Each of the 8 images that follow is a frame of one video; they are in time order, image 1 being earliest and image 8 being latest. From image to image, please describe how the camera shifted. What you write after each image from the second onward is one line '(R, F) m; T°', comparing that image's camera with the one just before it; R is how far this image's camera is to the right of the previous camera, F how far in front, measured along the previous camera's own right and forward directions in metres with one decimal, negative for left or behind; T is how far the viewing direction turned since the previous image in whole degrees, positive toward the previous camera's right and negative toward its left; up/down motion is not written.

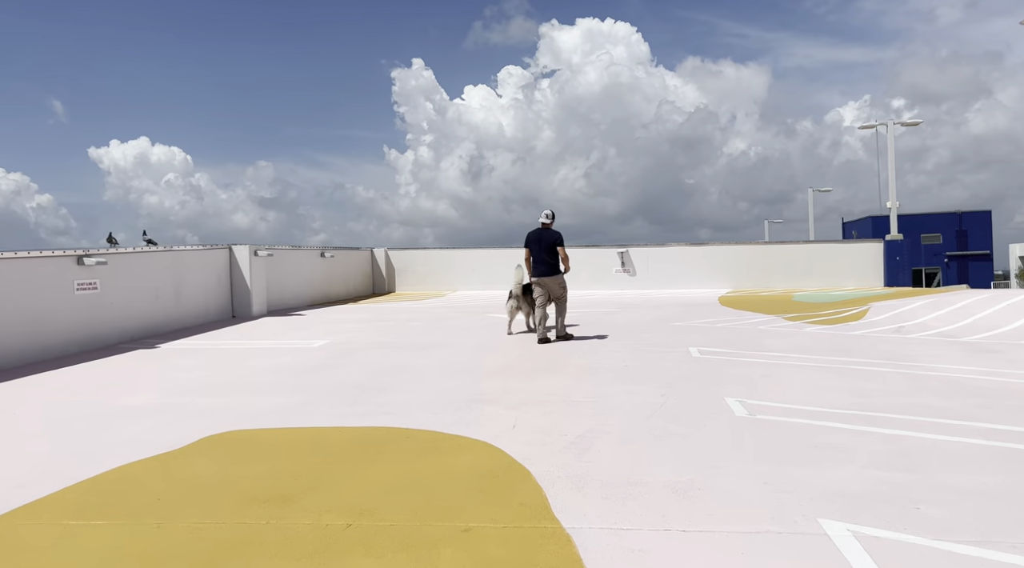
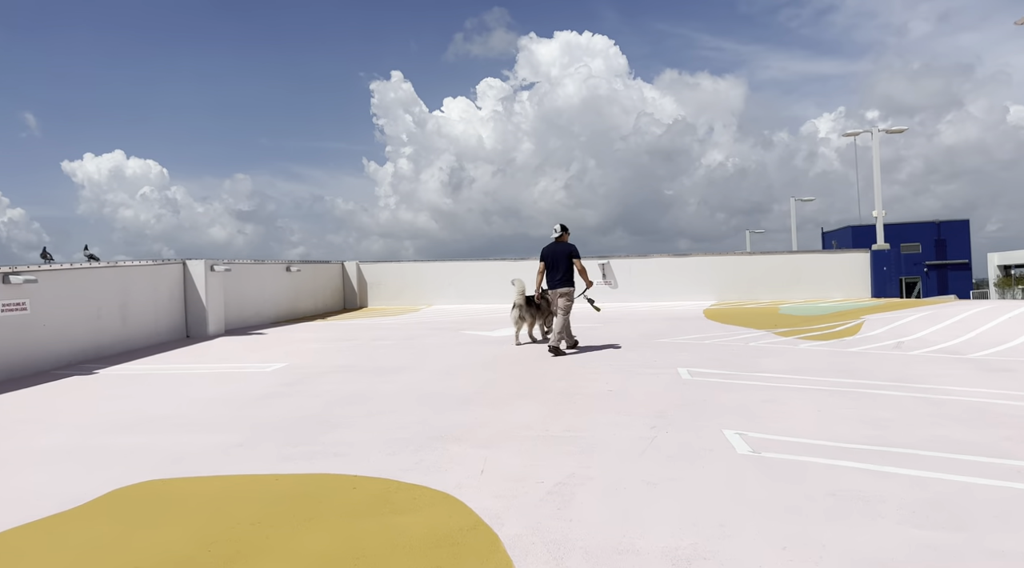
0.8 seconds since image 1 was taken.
(+0.1, +0.8) m; +1°
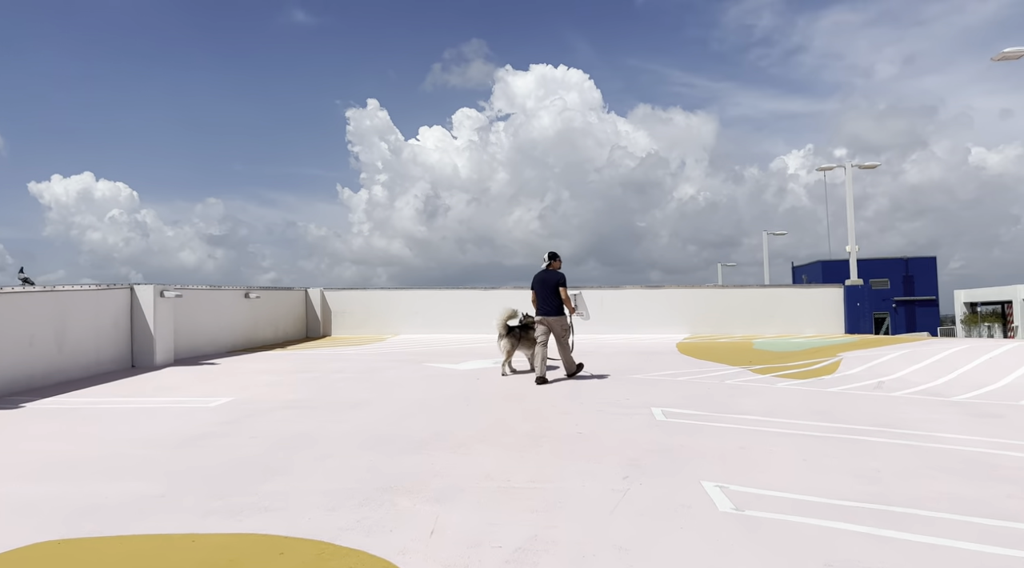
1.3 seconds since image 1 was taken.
(+0.1, +0.5) m; +2°
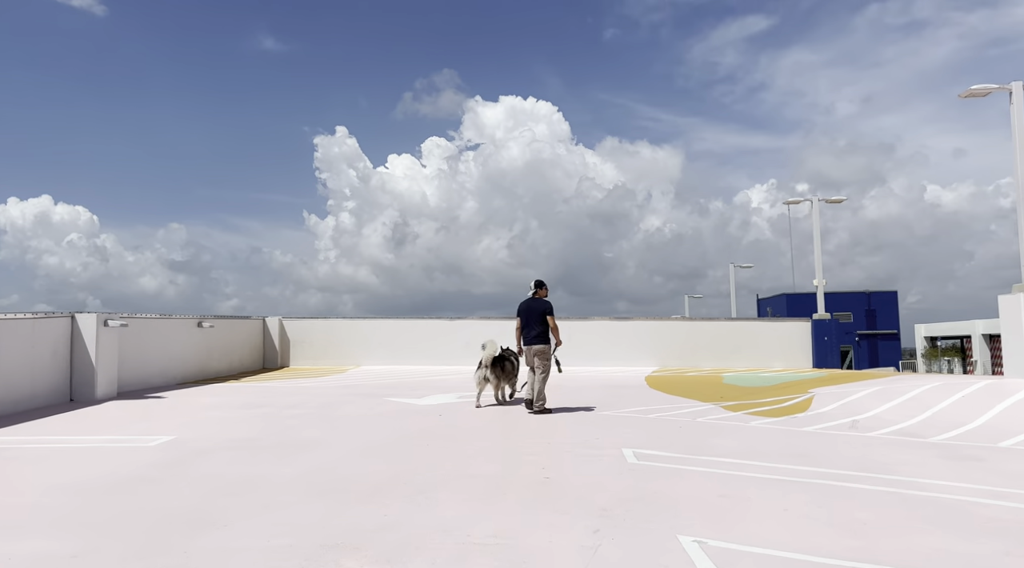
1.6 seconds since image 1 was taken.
(0.0, +0.4) m; +2°
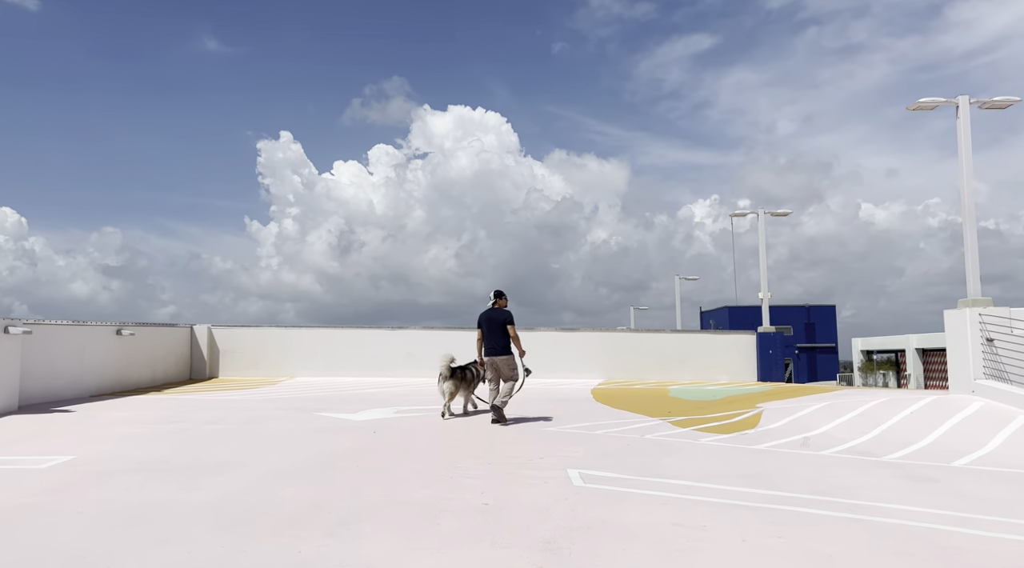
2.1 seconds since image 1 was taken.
(+0.1, +0.5) m; +4°
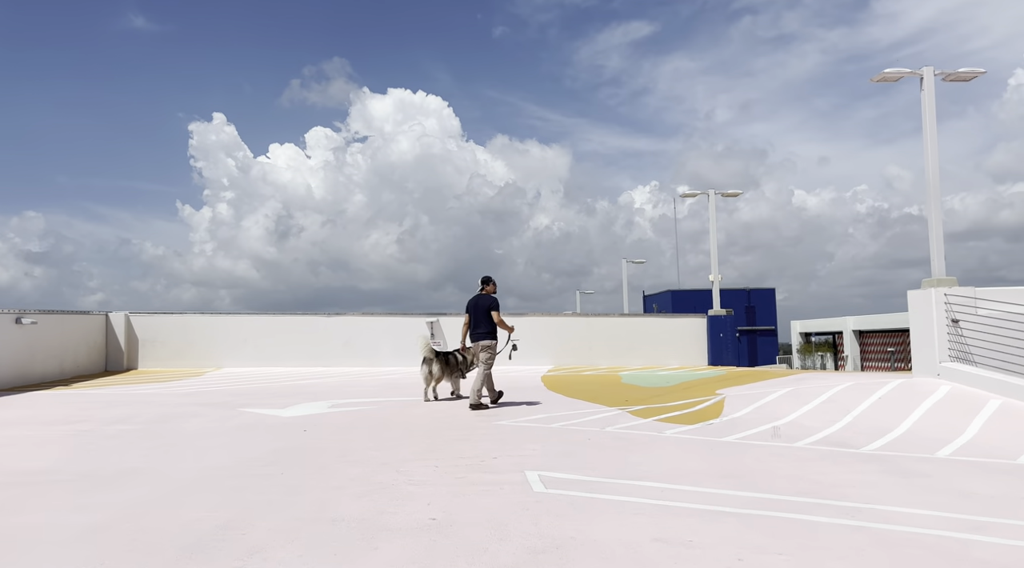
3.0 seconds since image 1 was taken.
(-0.1, +0.9) m; +4°
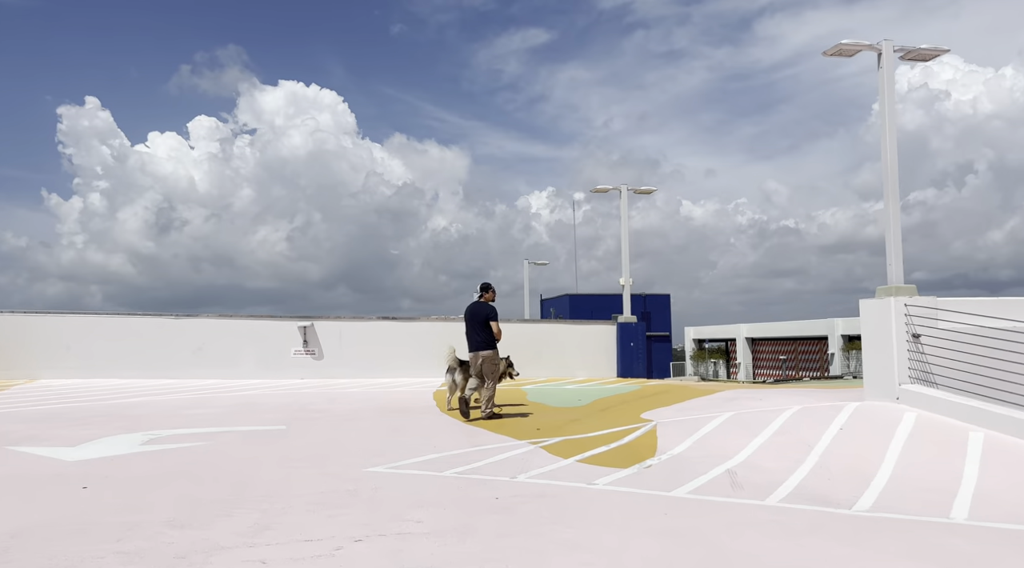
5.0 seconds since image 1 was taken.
(+0.1, +2.1) m; +8°
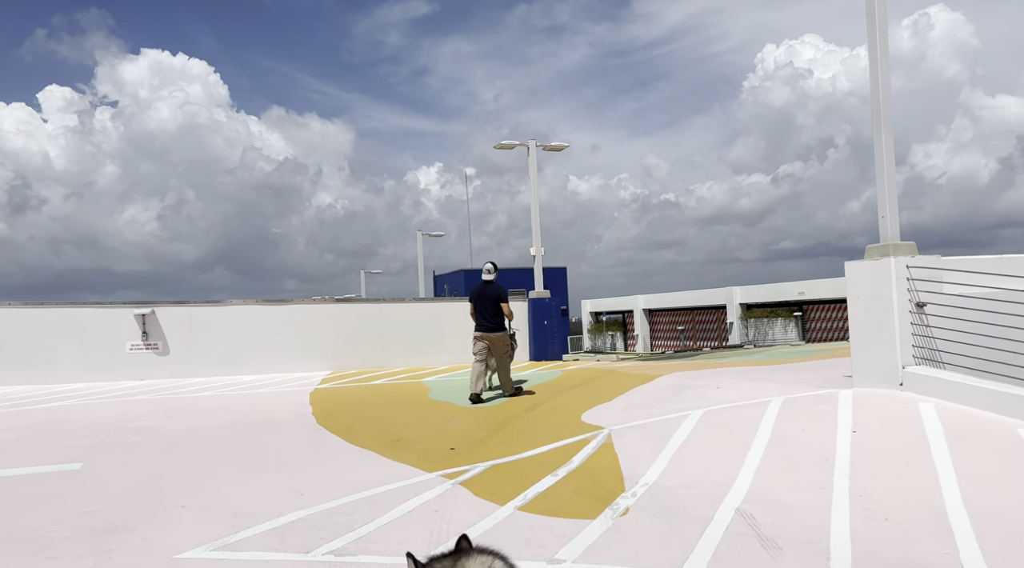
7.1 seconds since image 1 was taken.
(-0.1, +2.4) m; +8°
